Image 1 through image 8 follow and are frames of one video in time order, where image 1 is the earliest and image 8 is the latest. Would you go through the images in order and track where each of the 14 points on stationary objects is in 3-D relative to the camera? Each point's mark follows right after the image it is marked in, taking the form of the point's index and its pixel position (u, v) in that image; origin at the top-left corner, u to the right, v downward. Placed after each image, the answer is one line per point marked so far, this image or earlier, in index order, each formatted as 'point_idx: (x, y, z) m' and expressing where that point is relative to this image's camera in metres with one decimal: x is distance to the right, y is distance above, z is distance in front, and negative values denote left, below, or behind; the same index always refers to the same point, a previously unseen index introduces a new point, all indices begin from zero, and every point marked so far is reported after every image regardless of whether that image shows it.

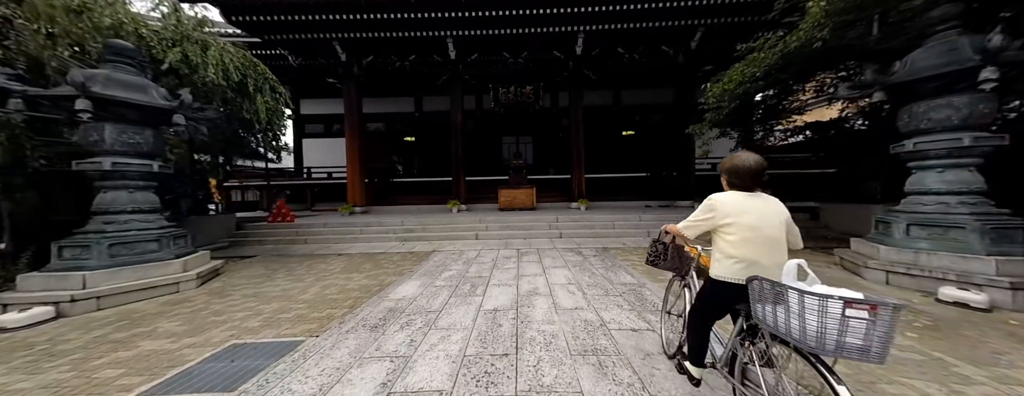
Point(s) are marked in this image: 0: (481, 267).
0: (-0.5, -1.1, +4.6) m
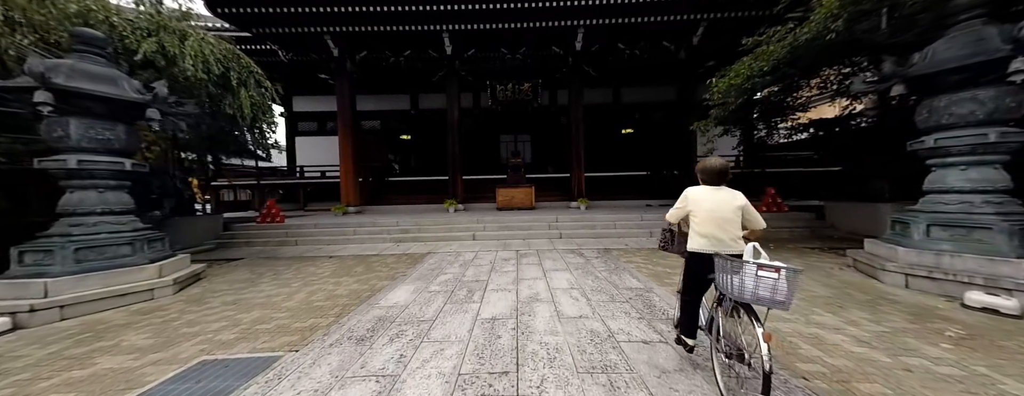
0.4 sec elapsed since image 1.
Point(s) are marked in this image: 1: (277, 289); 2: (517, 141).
0: (-0.5, -1.1, +4.4) m
1: (-3.1, -1.2, +3.8) m
2: (+0.2, +2.7, +13.7) m
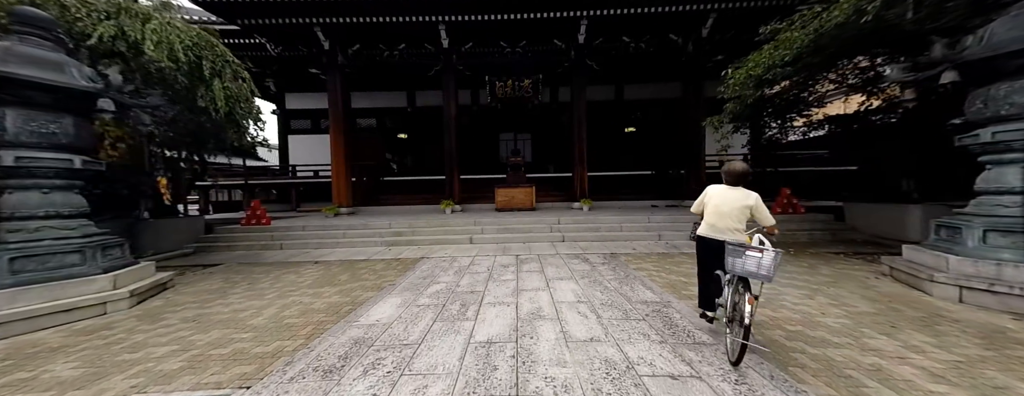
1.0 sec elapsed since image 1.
0: (-0.5, -1.1, +4.0) m
1: (-3.1, -1.2, +3.4) m
2: (+0.2, +2.7, +13.3) m
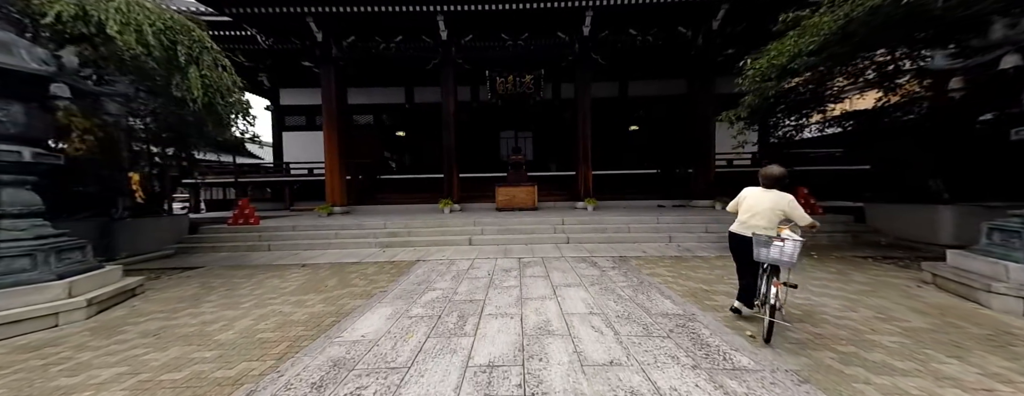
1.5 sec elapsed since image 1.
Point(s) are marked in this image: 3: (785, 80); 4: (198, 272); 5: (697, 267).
0: (-0.5, -1.1, +3.6) m
1: (-3.1, -1.2, +3.0) m
2: (+0.2, +2.8, +12.9) m
3: (+4.4, +1.9, +4.5) m
4: (-5.0, -1.2, +4.5) m
5: (+2.8, -1.0, +4.3) m
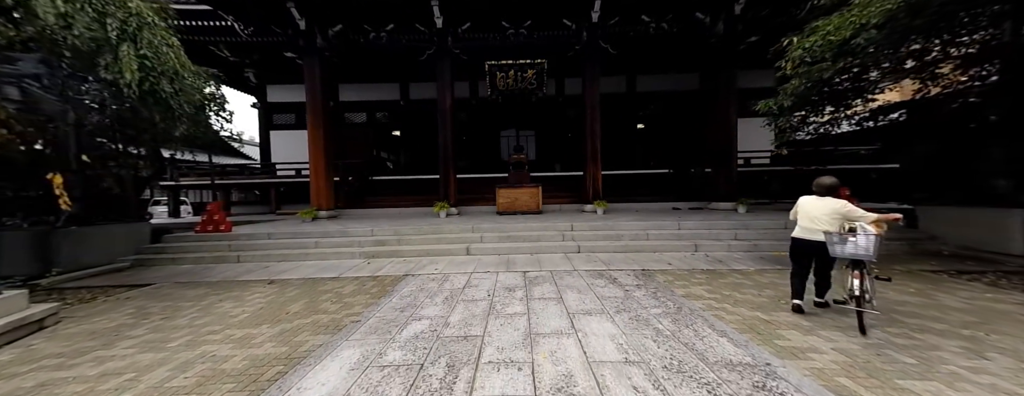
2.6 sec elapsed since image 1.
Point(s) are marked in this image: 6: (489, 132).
0: (-0.4, -1.2, +2.9) m
1: (-3.0, -1.3, +2.3) m
2: (+0.3, +2.7, +12.2) m
3: (+4.4, +1.8, +3.8) m
4: (-4.9, -1.2, +3.8) m
5: (+2.8, -1.1, +3.5) m
6: (-1.0, +2.8, +12.3) m
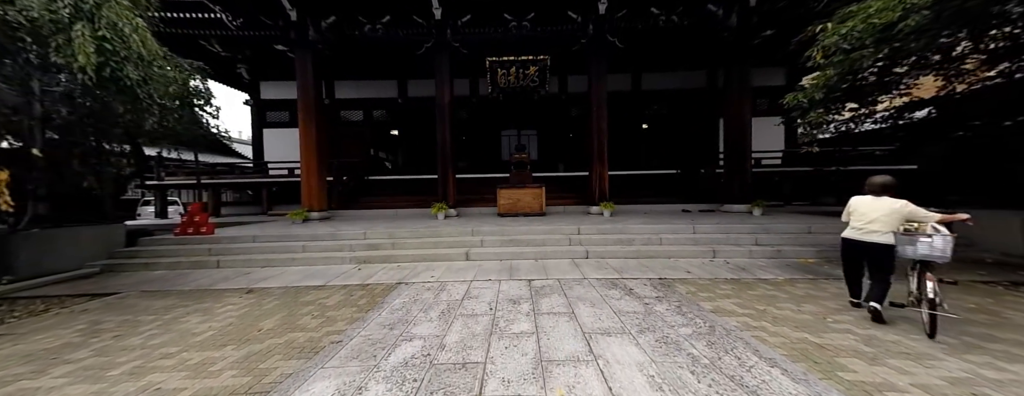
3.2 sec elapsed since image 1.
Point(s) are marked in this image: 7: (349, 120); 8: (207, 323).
0: (-0.4, -1.2, +2.5) m
1: (-3.0, -1.3, +1.9) m
2: (+0.3, +2.6, +11.9) m
3: (+4.5, +1.8, +3.4) m
4: (-4.8, -1.2, +3.4) m
5: (+2.9, -1.1, +3.1) m
6: (-0.9, +2.8, +11.9) m
7: (-6.3, +3.0, +11.1) m
8: (-3.1, -1.3, +2.9) m
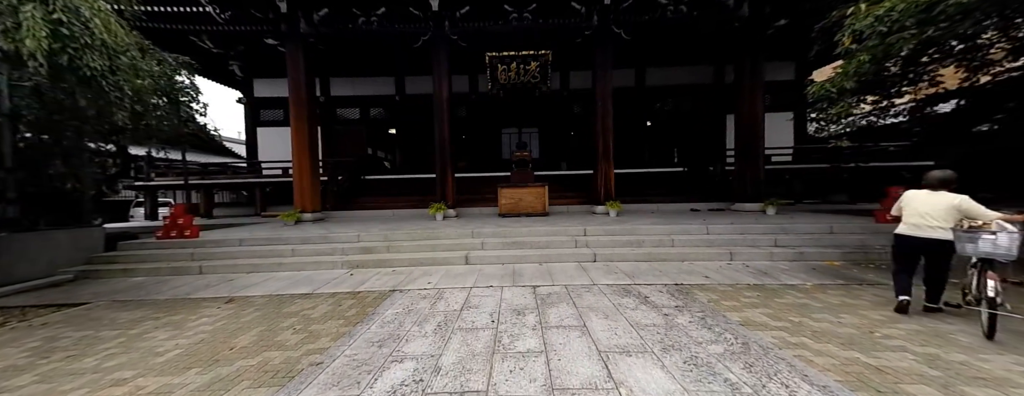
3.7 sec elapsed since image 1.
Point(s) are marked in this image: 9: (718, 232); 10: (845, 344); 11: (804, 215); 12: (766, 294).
0: (-0.4, -1.2, +2.2) m
1: (-3.0, -1.3, +1.6) m
2: (+0.4, +2.7, +11.5) m
3: (+4.5, +1.8, +3.1) m
4: (-4.8, -1.3, +3.1) m
5: (+2.9, -1.1, +2.8) m
6: (-0.9, +2.8, +11.6) m
7: (-6.3, +3.0, +10.8) m
8: (-3.0, -1.3, +2.6) m
9: (+3.6, -0.6, +5.0) m
10: (+2.5, -1.1, +2.2) m
11: (+6.0, -0.3, +5.9) m
12: (+2.8, -1.1, +3.2) m
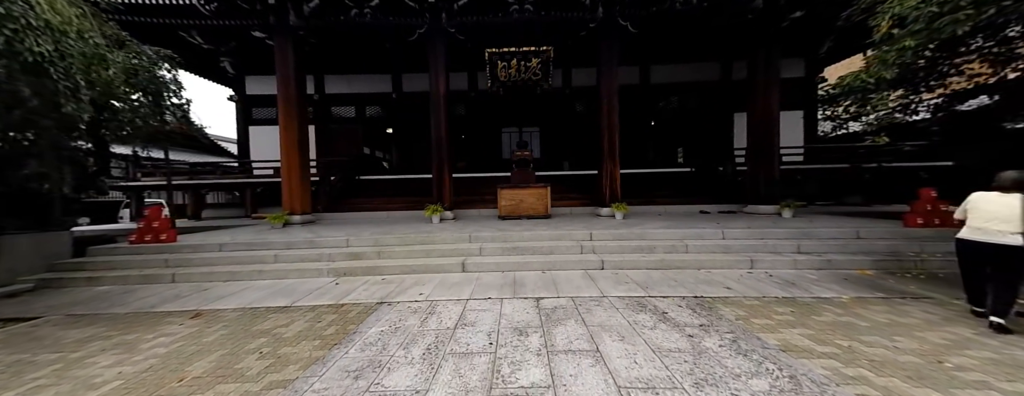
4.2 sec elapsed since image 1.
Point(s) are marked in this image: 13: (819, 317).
0: (-0.4, -1.2, +1.8) m
1: (-2.9, -1.3, +1.2) m
2: (+0.4, +2.6, +11.2) m
3: (+4.5, +1.8, +2.8) m
4: (-4.8, -1.3, +2.7) m
5: (+2.9, -1.1, +2.5) m
6: (-0.9, +2.8, +11.3) m
7: (-6.3, +3.0, +10.4) m
8: (-3.0, -1.3, +2.2) m
9: (+3.6, -0.6, +4.7) m
10: (+2.5, -1.1, +1.8) m
11: (+6.0, -0.4, +5.6) m
12: (+2.8, -1.1, +2.8) m
13: (+2.8, -1.1, +2.6) m
